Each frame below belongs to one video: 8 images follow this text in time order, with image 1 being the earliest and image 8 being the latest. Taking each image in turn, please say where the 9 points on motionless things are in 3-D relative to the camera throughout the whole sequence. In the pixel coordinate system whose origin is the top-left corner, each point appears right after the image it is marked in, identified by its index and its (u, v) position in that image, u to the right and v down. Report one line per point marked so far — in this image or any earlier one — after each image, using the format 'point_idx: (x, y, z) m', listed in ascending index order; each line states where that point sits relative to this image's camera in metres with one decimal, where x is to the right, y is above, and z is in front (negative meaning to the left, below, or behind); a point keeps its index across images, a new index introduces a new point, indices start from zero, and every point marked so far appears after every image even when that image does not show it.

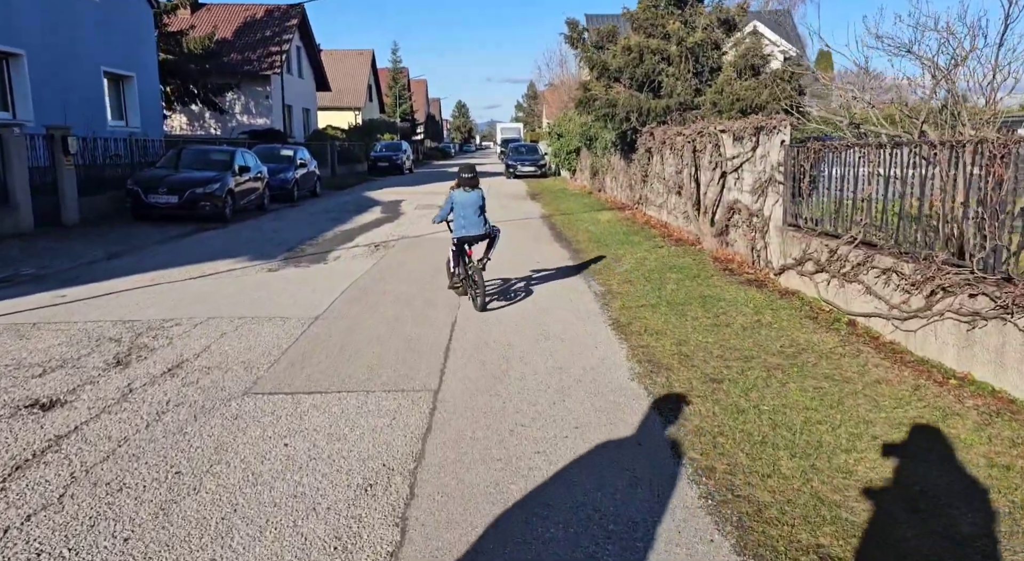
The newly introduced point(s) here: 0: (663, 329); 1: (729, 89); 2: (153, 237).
0: (+1.4, -0.5, +6.3) m
1: (+4.4, +3.8, +13.8) m
2: (-7.0, +0.9, +13.4) m
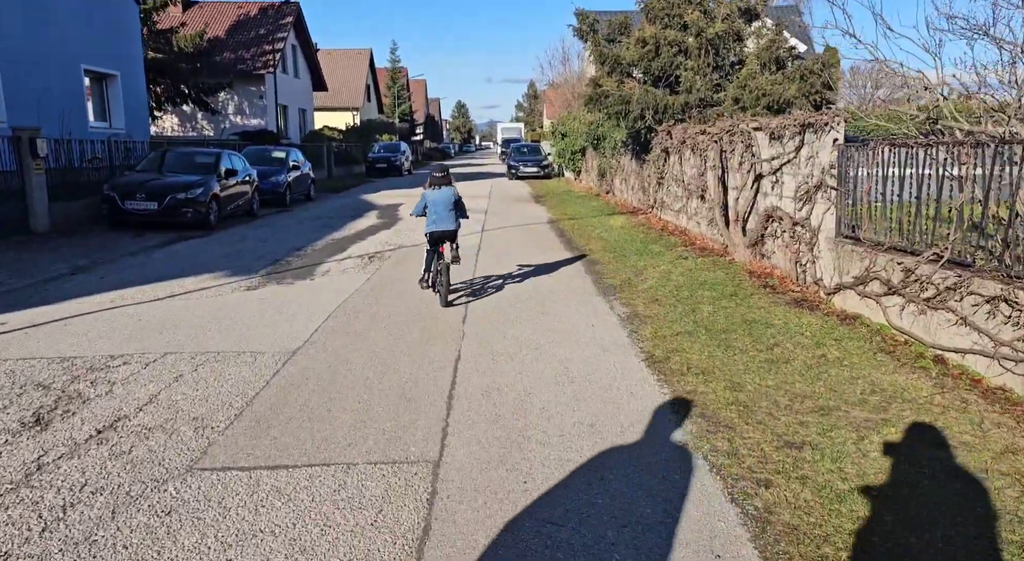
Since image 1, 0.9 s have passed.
0: (+1.5, -0.7, +5.2) m
1: (+4.5, +3.7, +12.7) m
2: (-6.9, +0.6, +12.3) m
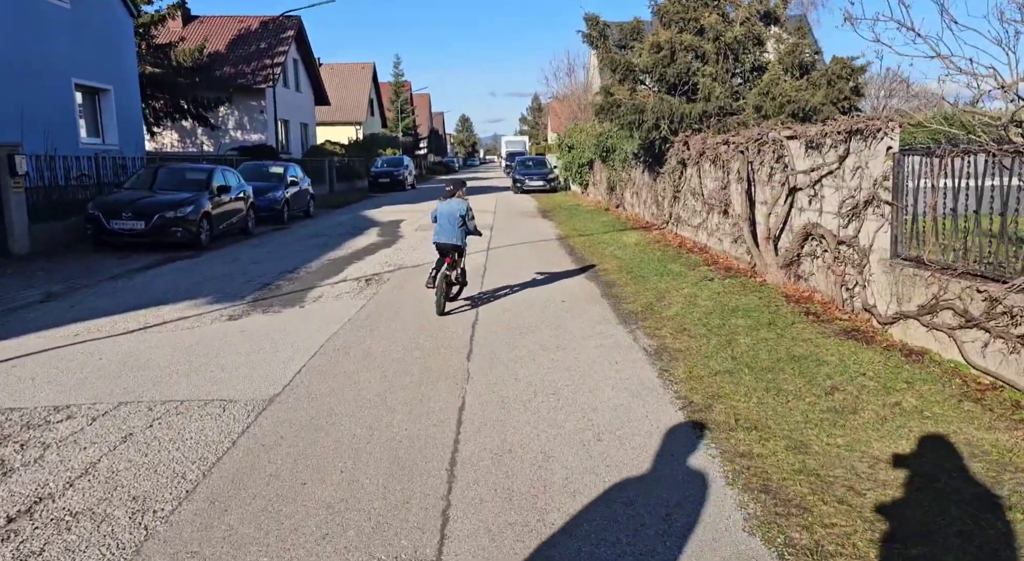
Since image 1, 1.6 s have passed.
0: (+1.6, -0.9, +4.4) m
1: (+4.6, +3.3, +11.9) m
2: (-6.8, +0.2, +11.6) m
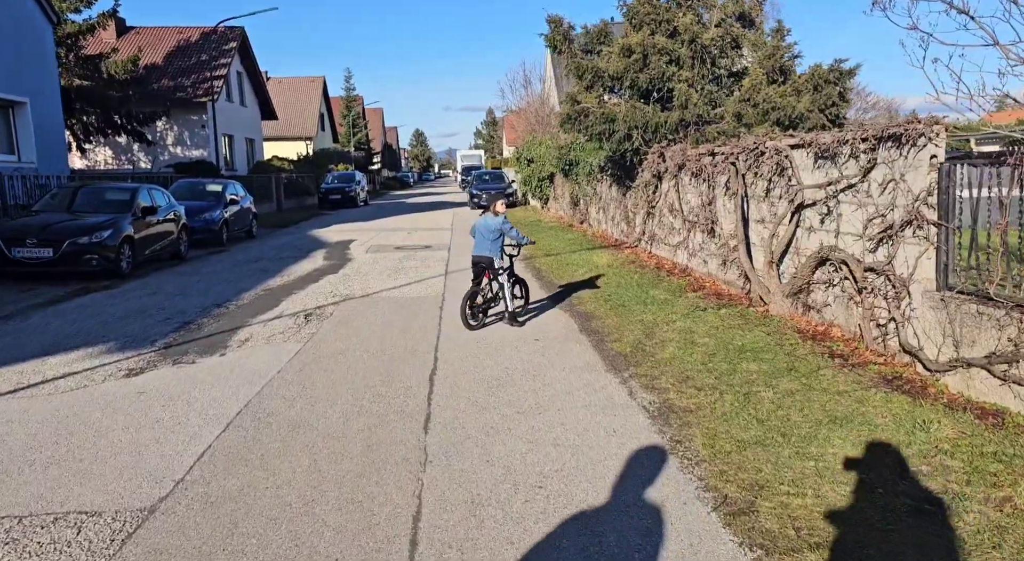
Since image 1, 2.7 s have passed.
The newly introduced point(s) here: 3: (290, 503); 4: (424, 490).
0: (+1.5, -1.1, +3.2) m
1: (+4.0, +2.9, +11.0) m
2: (-7.3, -0.4, +9.9) m
3: (-1.2, -1.2, +3.6) m
4: (-0.5, -1.1, +3.7) m
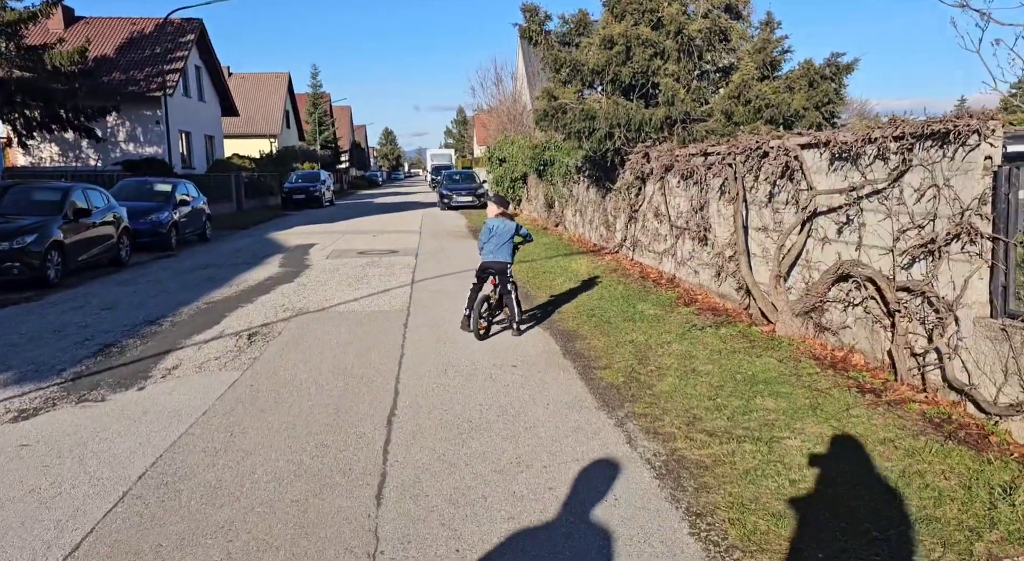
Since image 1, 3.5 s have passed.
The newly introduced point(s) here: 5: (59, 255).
0: (+1.4, -1.3, +2.3) m
1: (+3.5, +2.8, +10.2) m
2: (-7.7, -0.5, +8.6) m
3: (-1.3, -1.3, +2.6) m
4: (-0.6, -1.3, +2.8) m
5: (-7.8, +0.4, +11.8) m
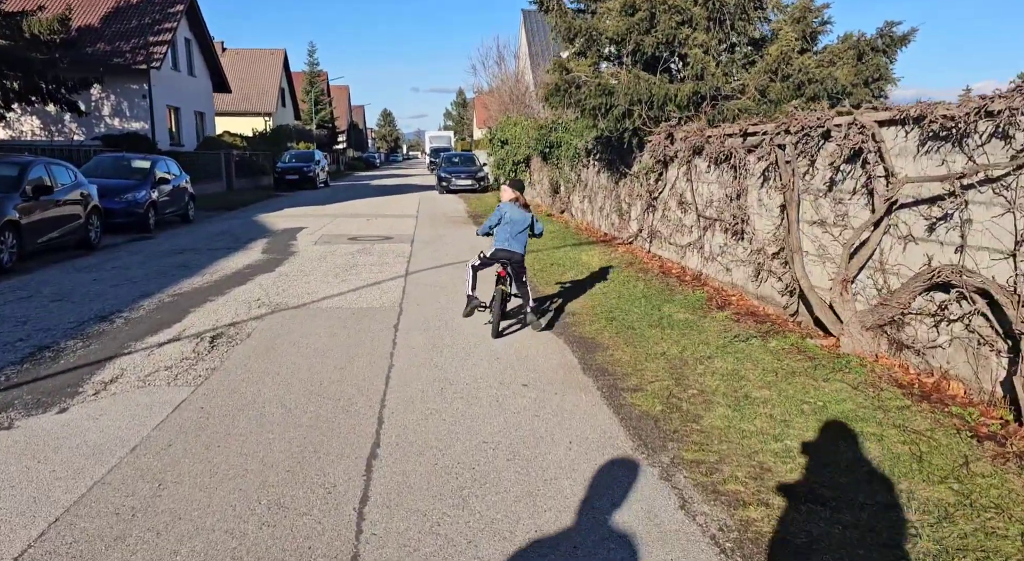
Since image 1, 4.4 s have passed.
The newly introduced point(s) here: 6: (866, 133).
0: (+1.5, -1.4, +1.3) m
1: (+3.7, +2.8, +9.1) m
2: (-7.6, -0.4, +7.5) m
3: (-1.2, -1.4, +1.6) m
4: (-0.5, -1.4, +1.7) m
5: (-7.7, +0.7, +10.7) m
6: (+2.7, +1.1, +5.1) m
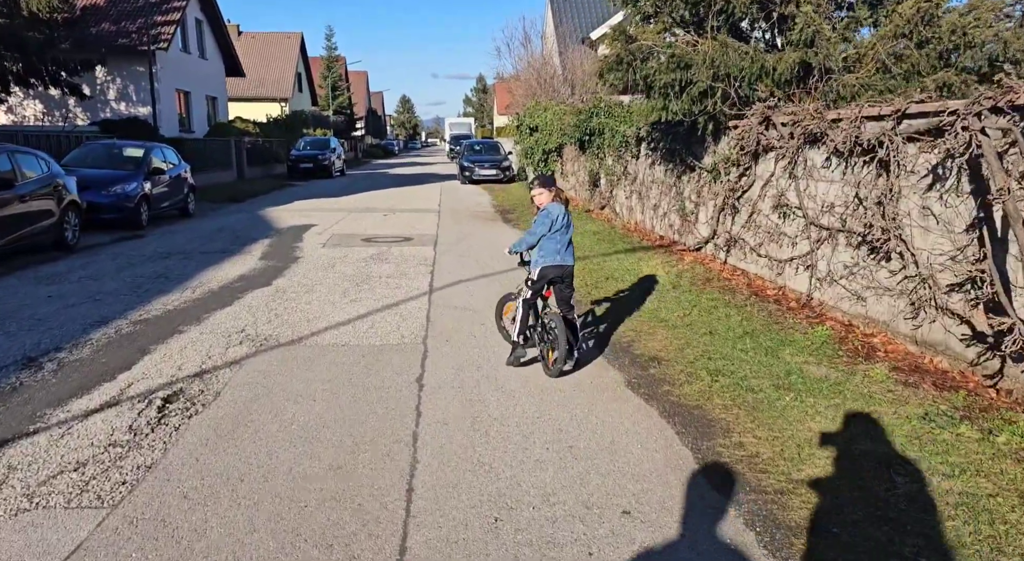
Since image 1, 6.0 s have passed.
0: (+1.8, -1.8, -0.7) m
1: (+4.2, +2.5, +7.0) m
2: (-7.1, -0.6, +5.8) m
3: (-0.8, -1.8, -0.3) m
4: (-0.1, -1.7, -0.2) m
5: (-7.1, +0.5, +8.9) m
6: (+3.1, +0.8, +3.1) m
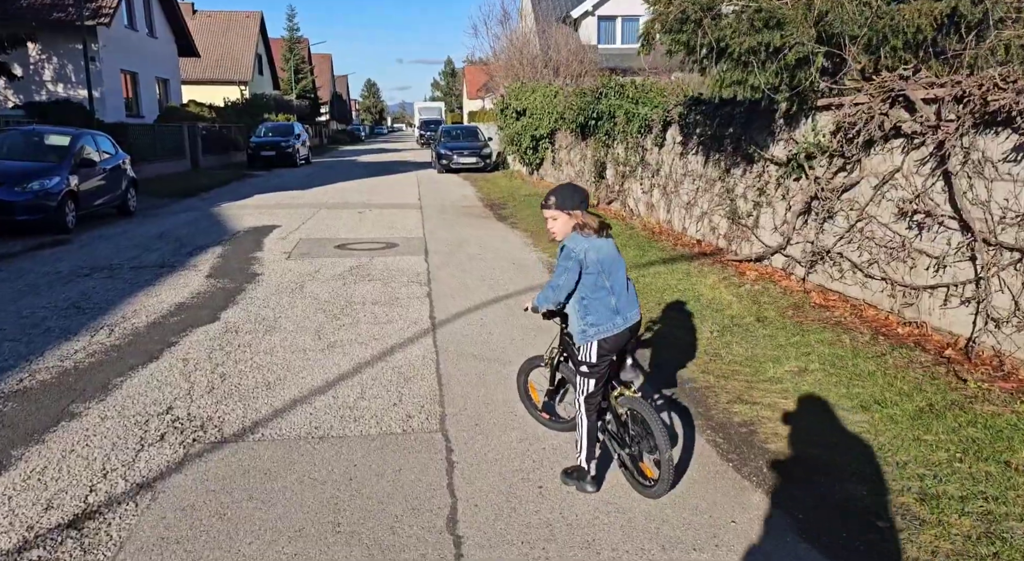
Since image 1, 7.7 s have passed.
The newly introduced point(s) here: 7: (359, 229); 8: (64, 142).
0: (+2.5, -2.2, -2.6) m
1: (+4.5, +2.3, +5.1) m
2: (-6.7, -1.0, +3.4) m
3: (-0.1, -2.2, -2.4) m
4: (+0.5, -2.2, -2.2) m
5: (-6.9, +0.2, +6.5) m
6: (+3.6, +0.4, +1.2) m
7: (-2.7, +0.9, +12.0) m
8: (-8.3, +2.6, +12.8) m
